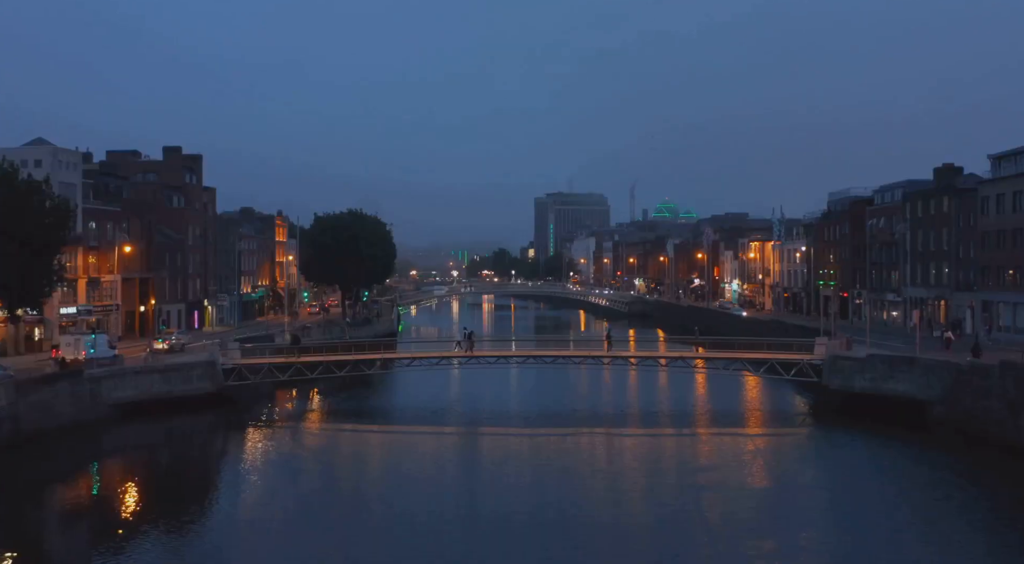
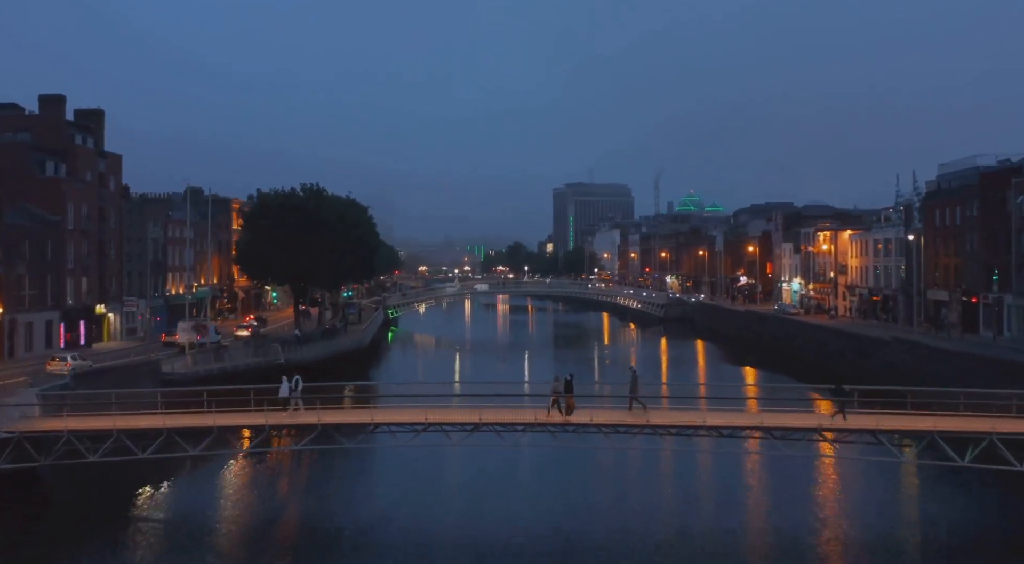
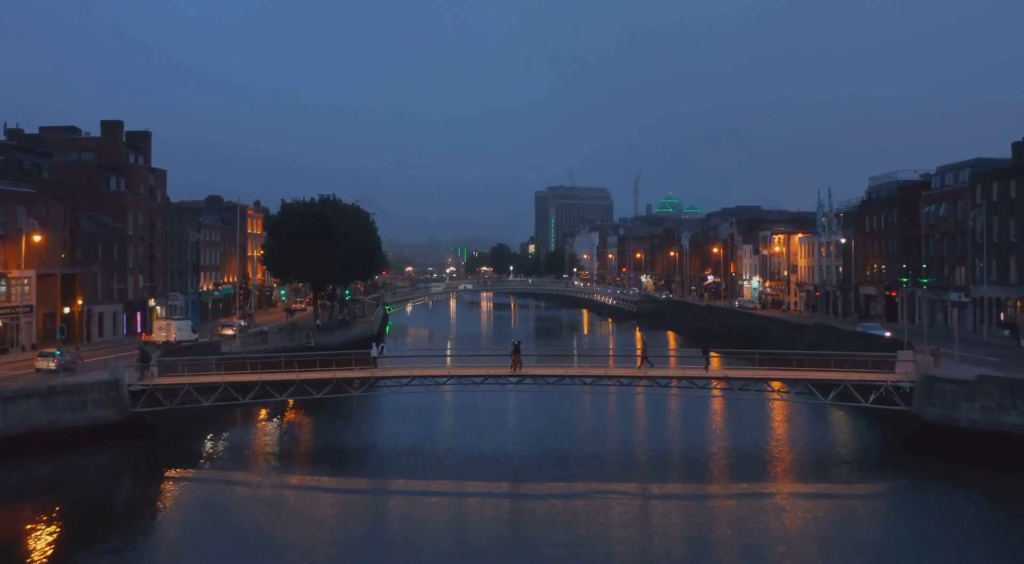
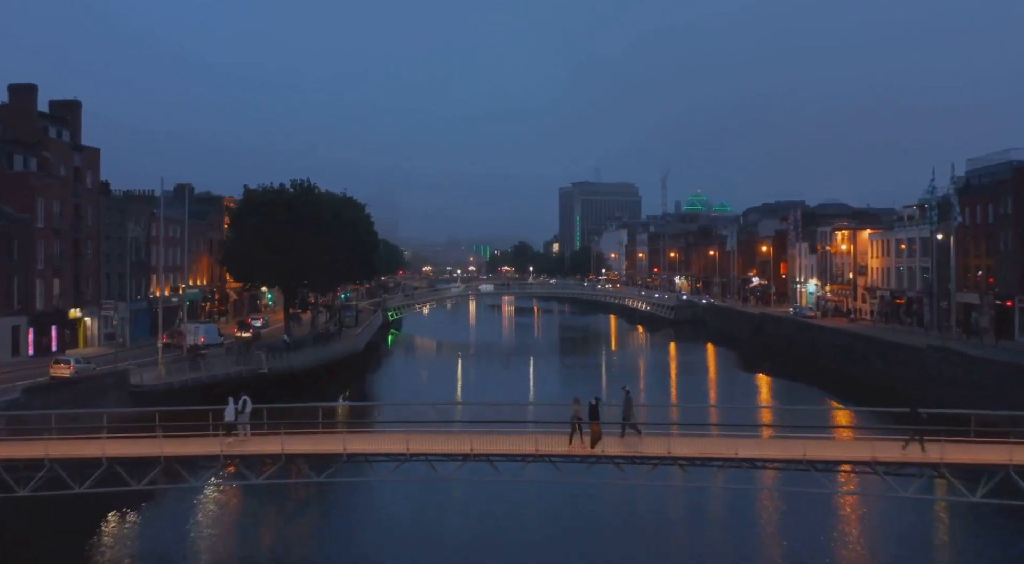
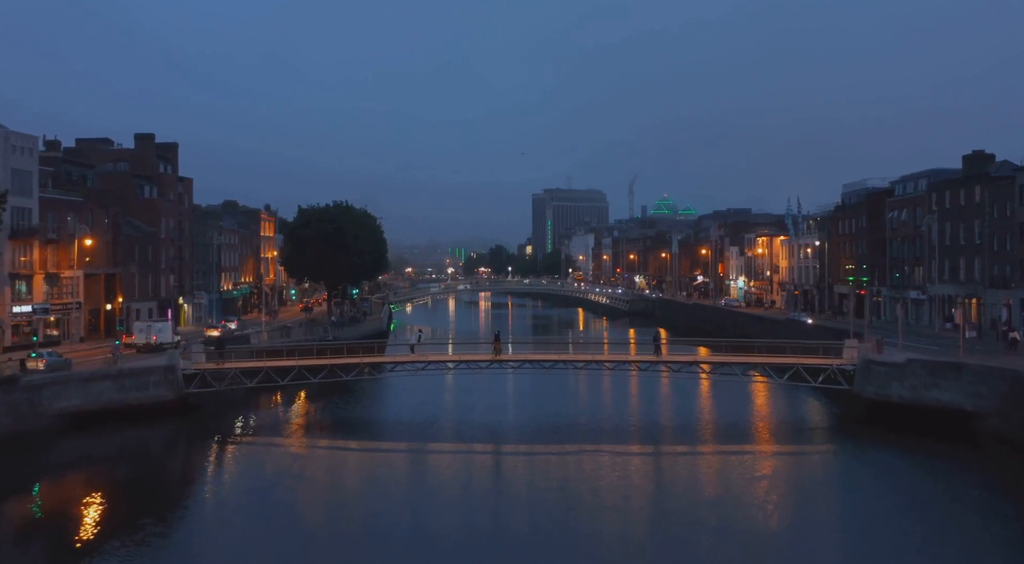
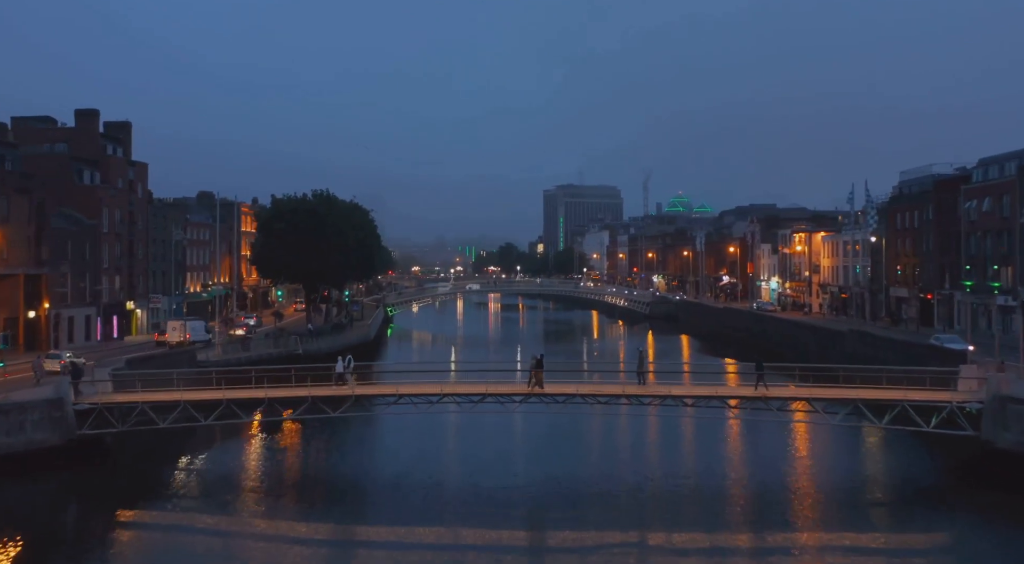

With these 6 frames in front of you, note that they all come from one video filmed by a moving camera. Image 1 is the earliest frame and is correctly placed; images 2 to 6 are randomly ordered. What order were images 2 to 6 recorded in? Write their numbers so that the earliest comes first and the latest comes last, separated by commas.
5, 3, 6, 2, 4
